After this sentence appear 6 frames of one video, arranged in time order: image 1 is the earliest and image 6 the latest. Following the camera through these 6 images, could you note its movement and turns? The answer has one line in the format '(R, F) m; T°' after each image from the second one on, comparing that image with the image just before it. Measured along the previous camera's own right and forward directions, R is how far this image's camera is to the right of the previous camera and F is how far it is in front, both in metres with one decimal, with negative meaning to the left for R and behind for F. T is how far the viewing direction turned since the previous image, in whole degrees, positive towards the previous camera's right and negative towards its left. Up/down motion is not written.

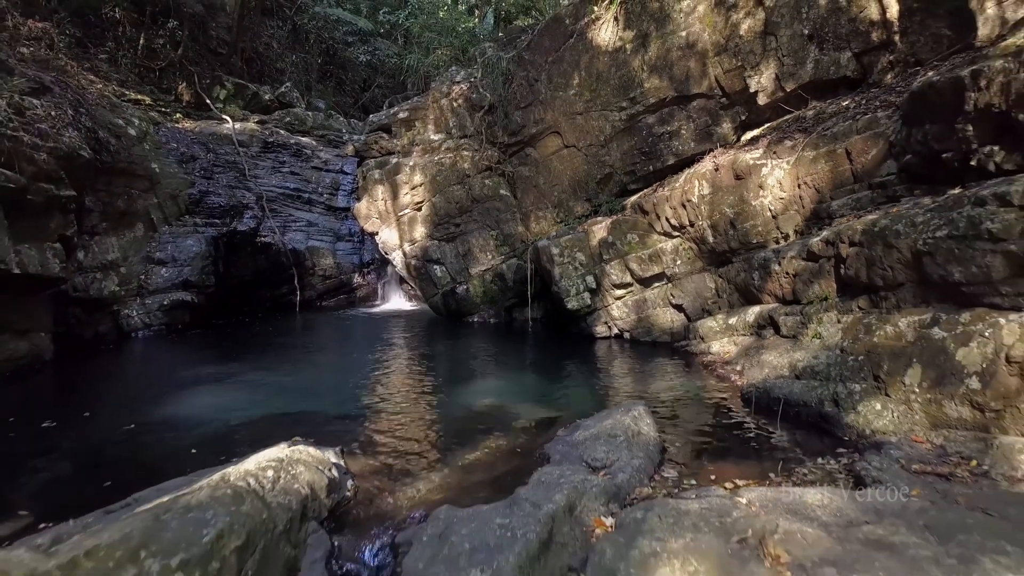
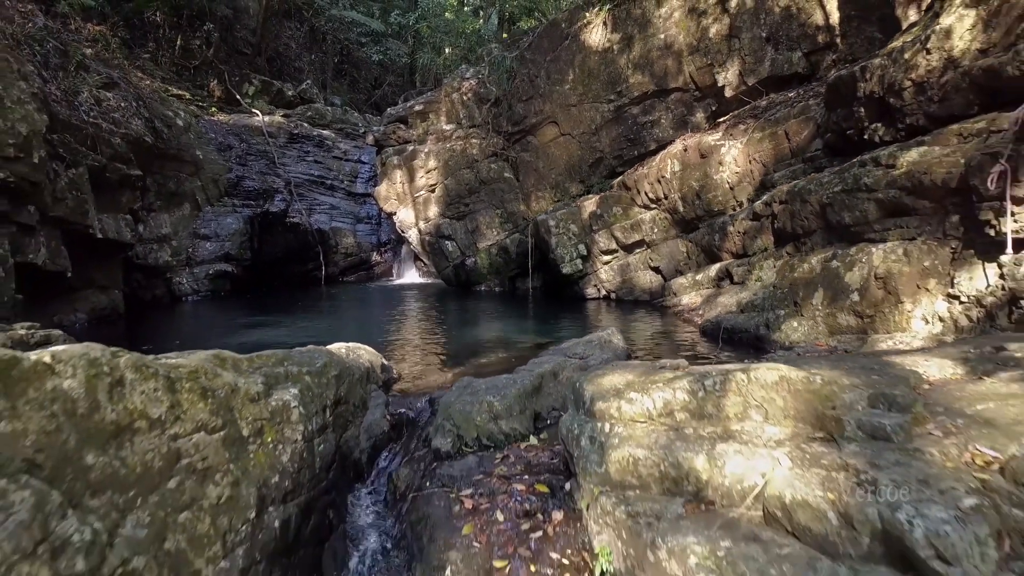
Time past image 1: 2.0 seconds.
(0.0, -1.5) m; 0°
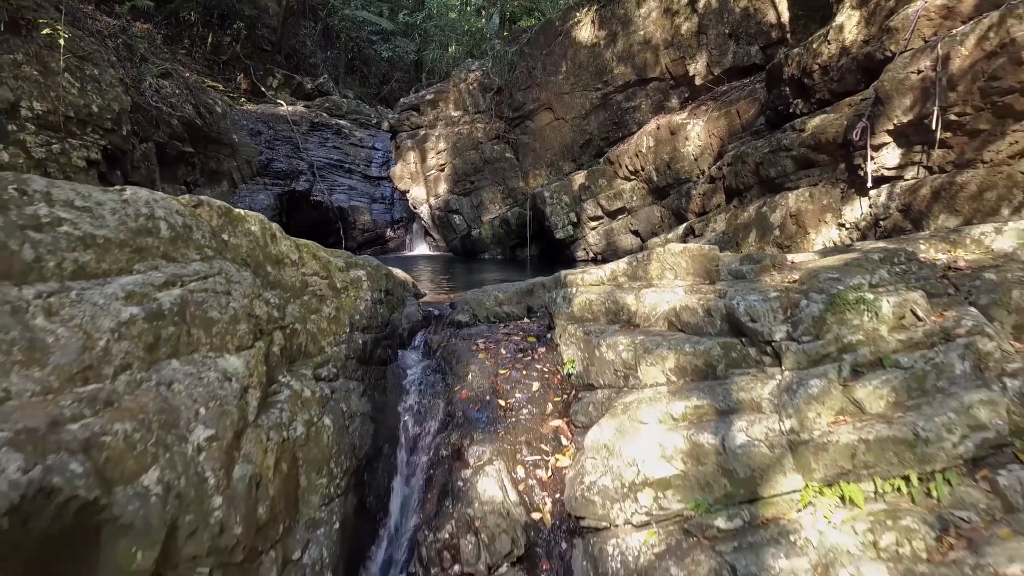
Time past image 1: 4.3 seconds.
(0.0, -1.7) m; 0°
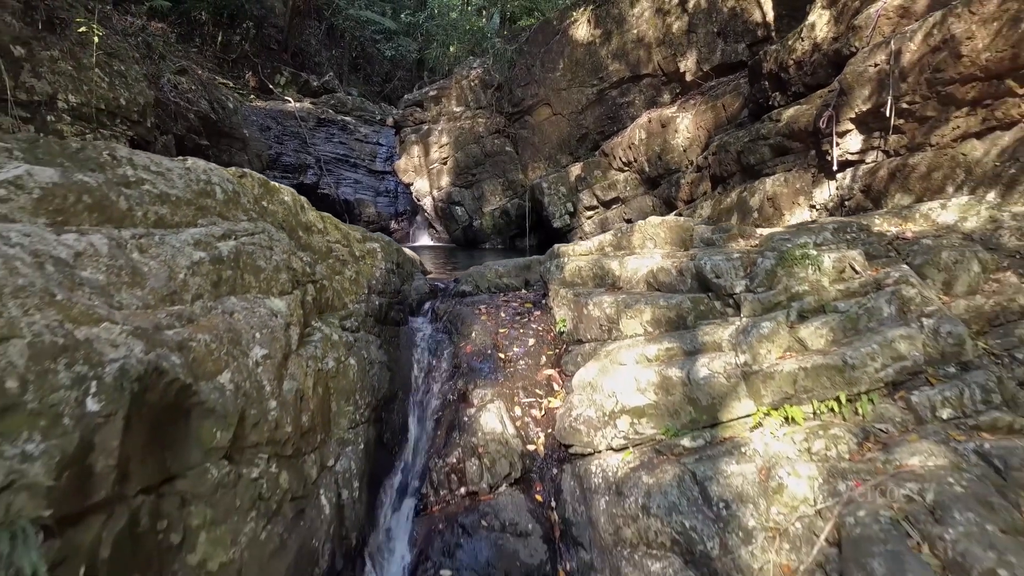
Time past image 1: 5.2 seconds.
(0.0, -0.6) m; 0°
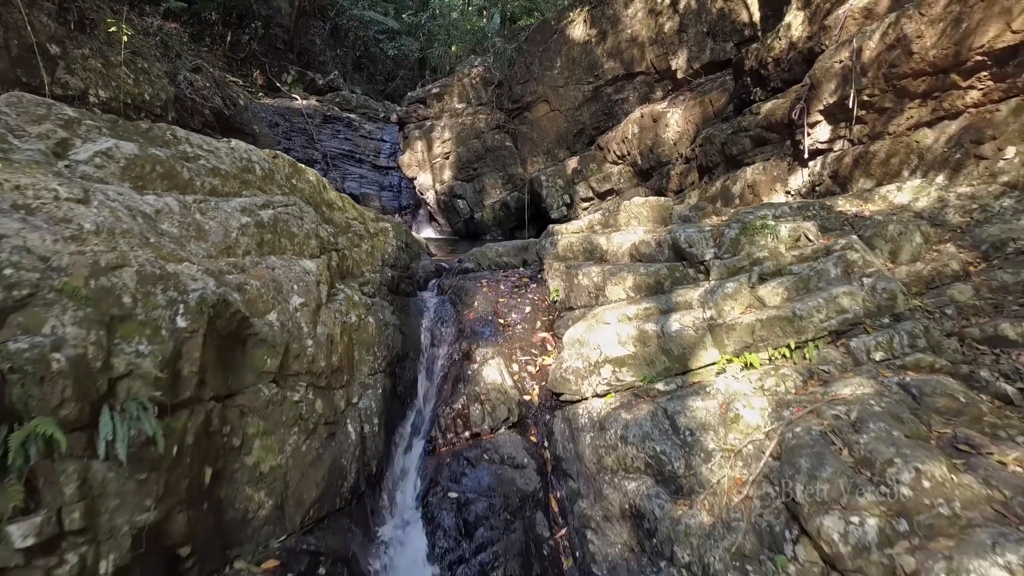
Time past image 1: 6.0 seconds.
(0.0, -0.6) m; 0°
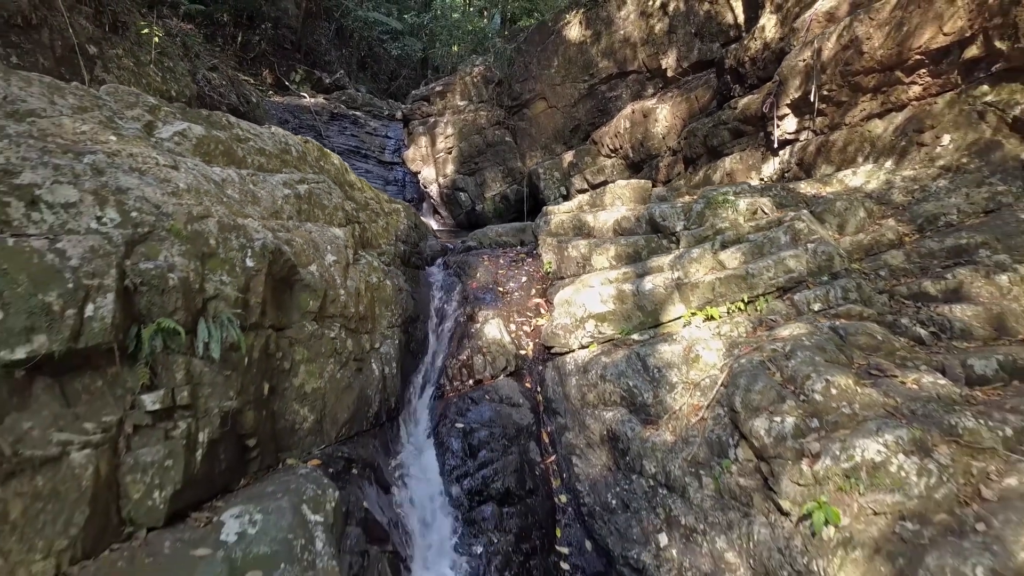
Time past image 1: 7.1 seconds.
(0.0, -0.8) m; 0°
